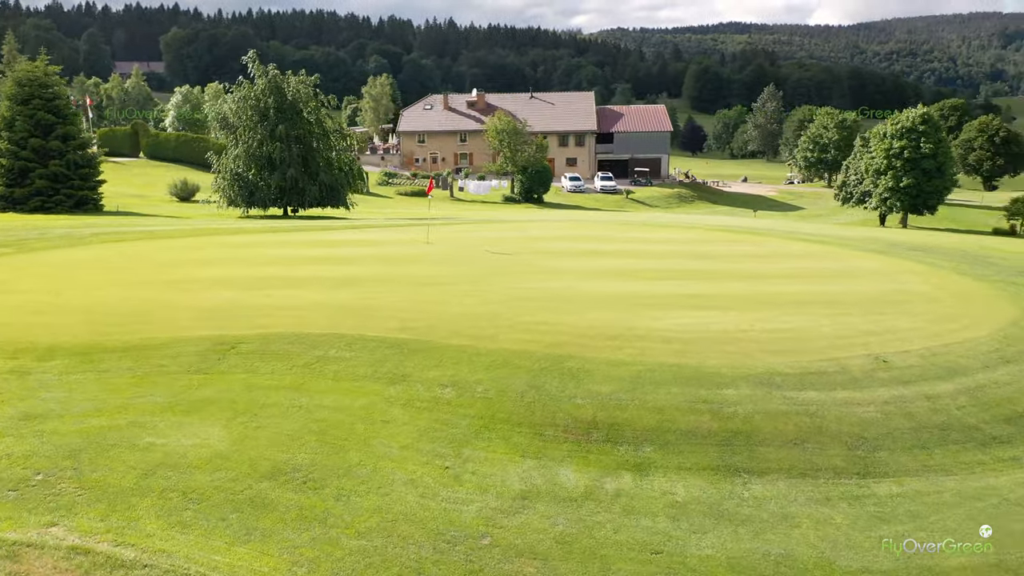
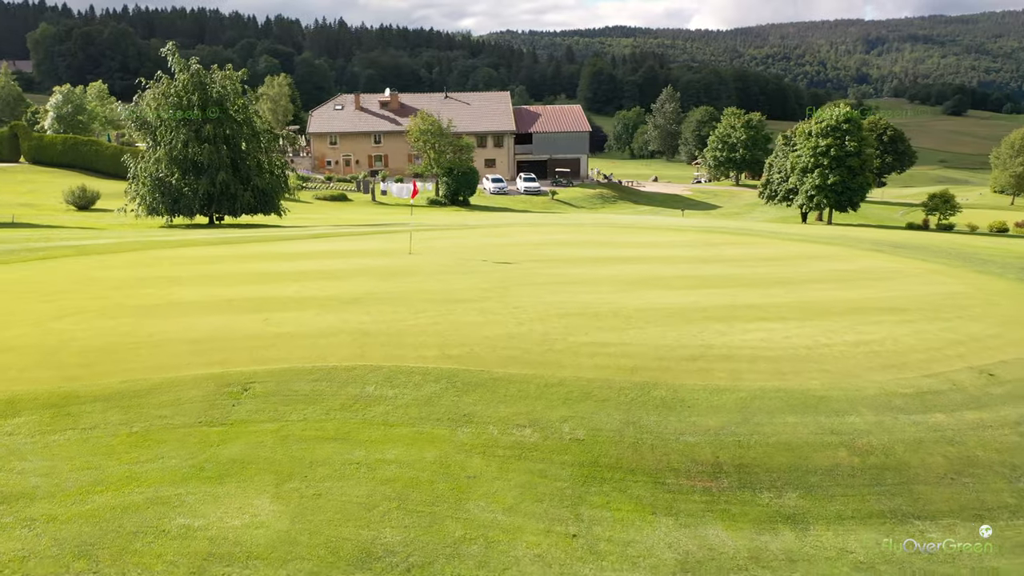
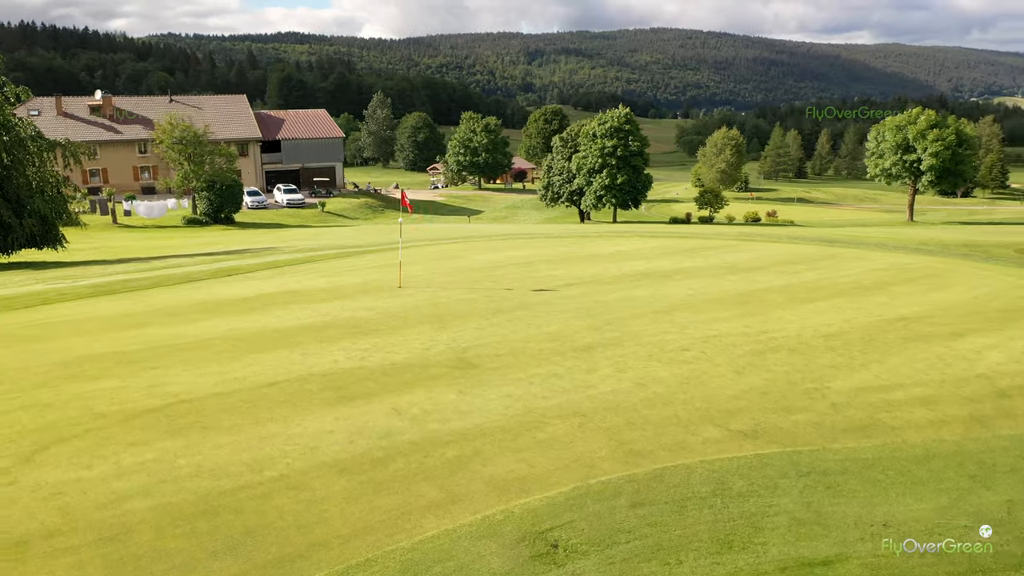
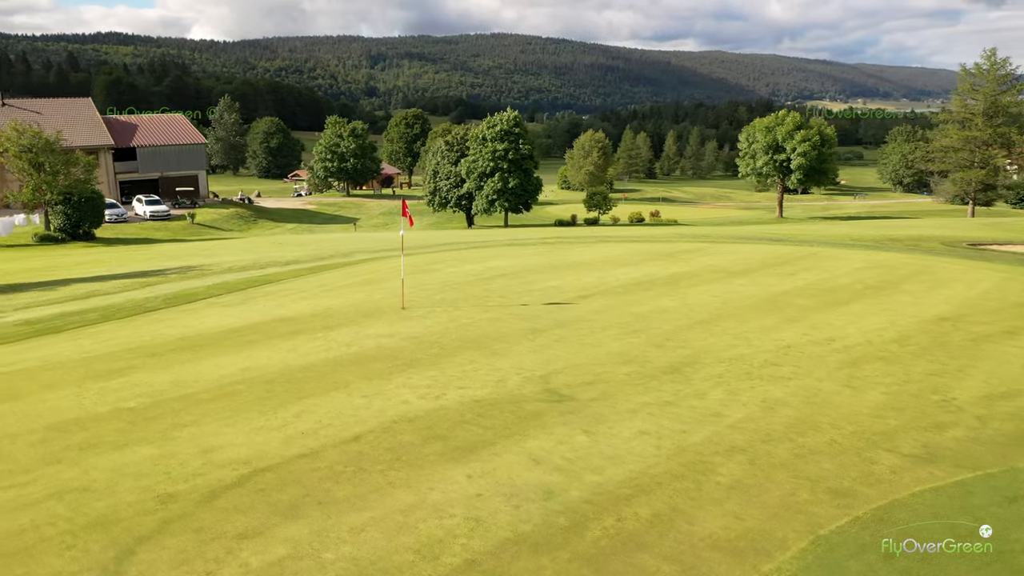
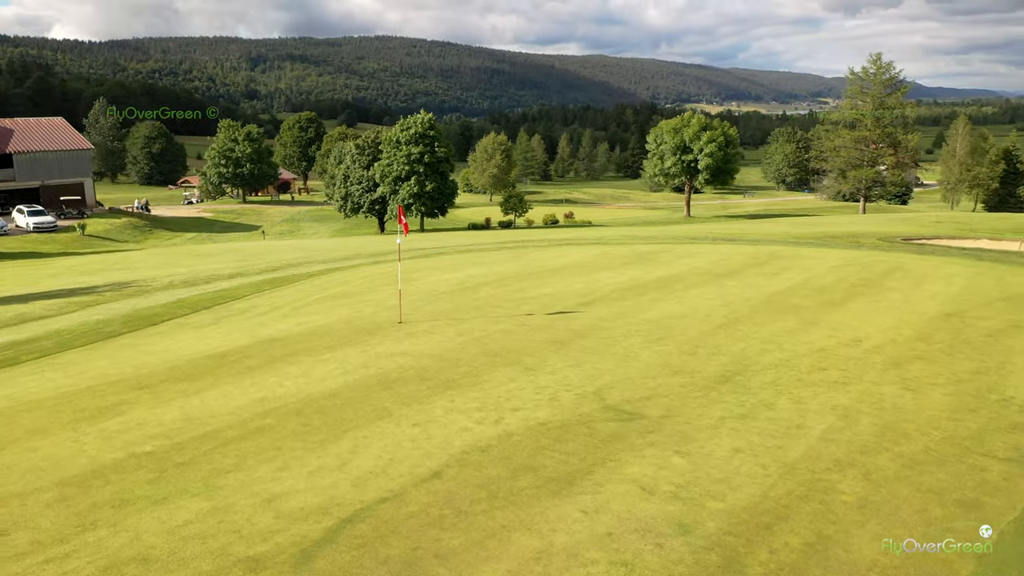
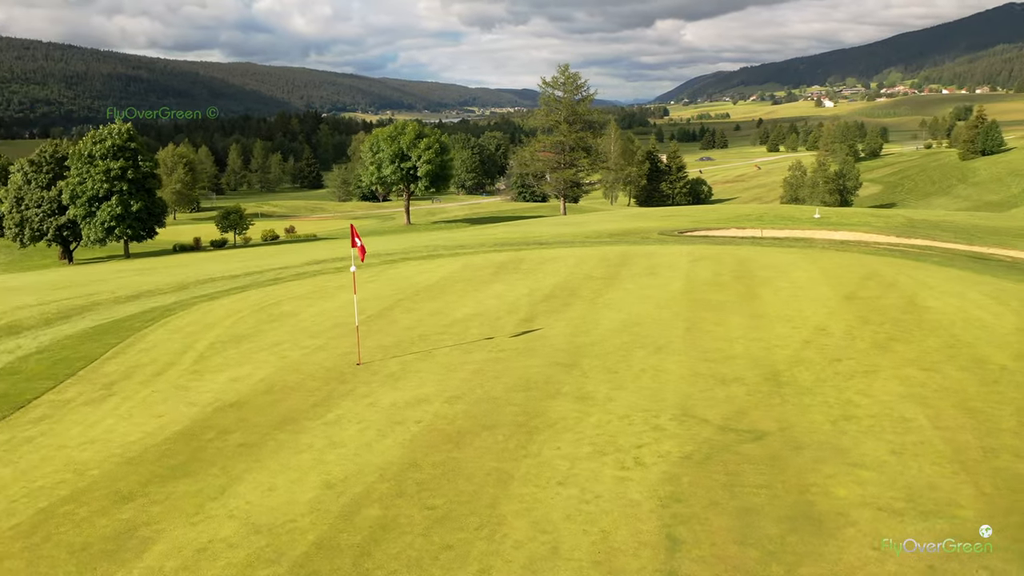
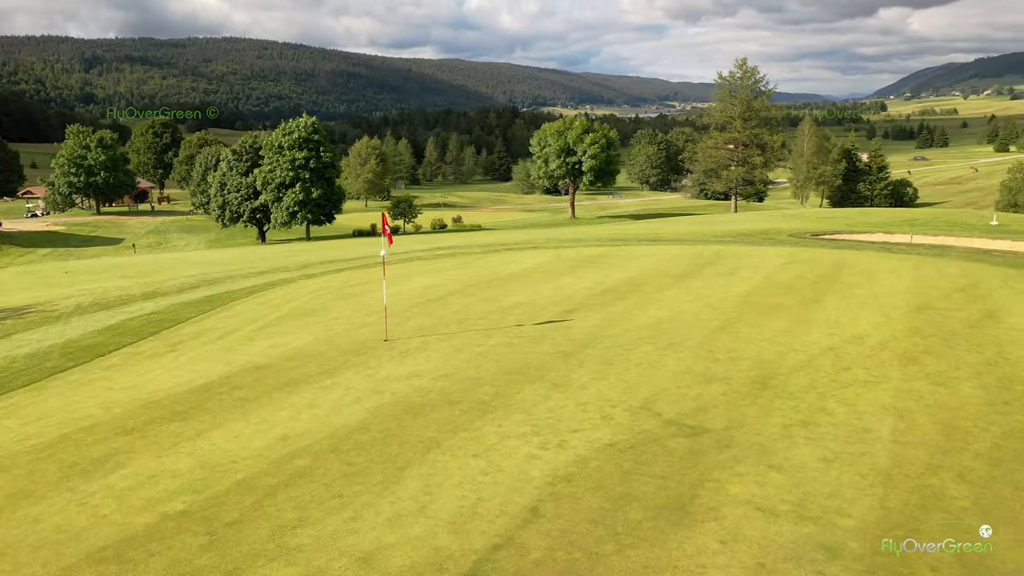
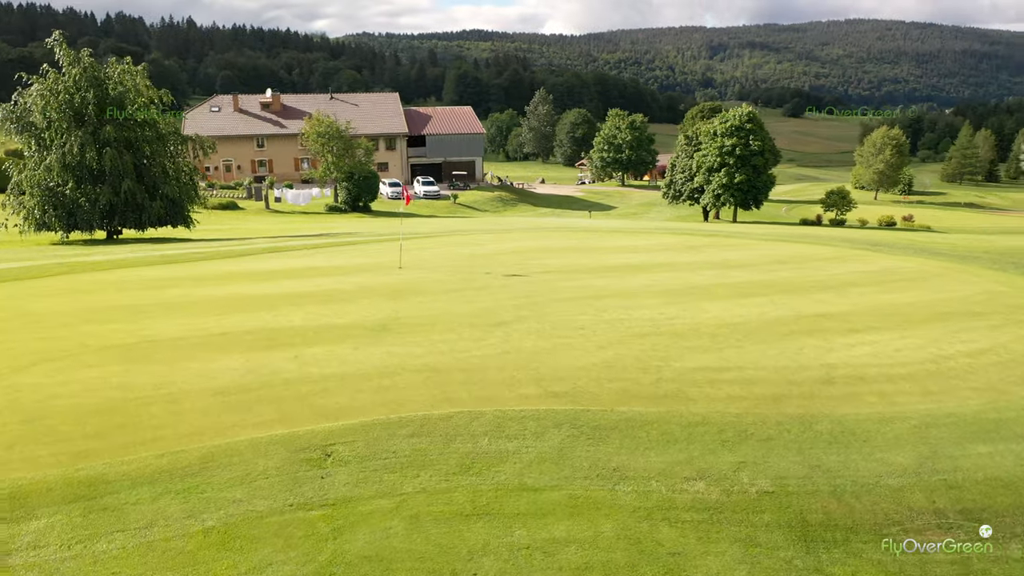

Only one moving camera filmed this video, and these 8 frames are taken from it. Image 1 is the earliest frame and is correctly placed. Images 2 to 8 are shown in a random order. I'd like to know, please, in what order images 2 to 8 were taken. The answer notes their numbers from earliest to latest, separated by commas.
2, 8, 3, 4, 5, 7, 6
